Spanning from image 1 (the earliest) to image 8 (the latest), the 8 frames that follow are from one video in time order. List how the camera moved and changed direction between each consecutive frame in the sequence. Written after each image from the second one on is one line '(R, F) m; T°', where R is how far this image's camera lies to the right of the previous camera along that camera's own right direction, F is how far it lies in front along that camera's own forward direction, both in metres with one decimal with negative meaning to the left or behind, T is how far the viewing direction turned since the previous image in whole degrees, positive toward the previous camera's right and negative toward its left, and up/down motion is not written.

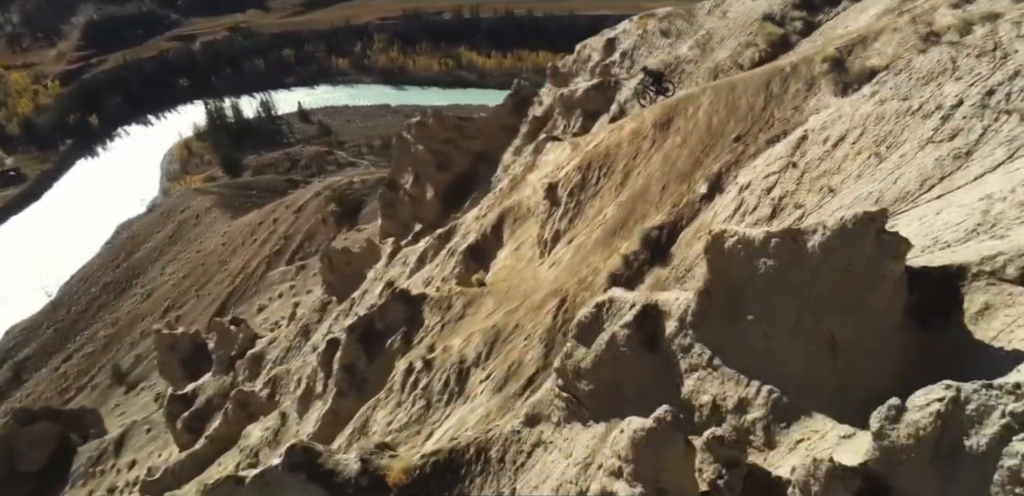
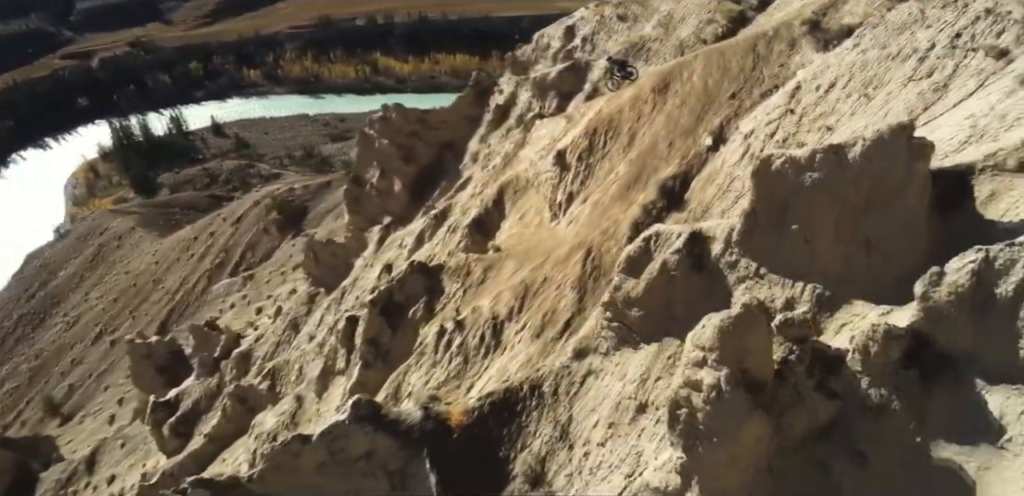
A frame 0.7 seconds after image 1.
(-1.2, -0.8) m; +6°
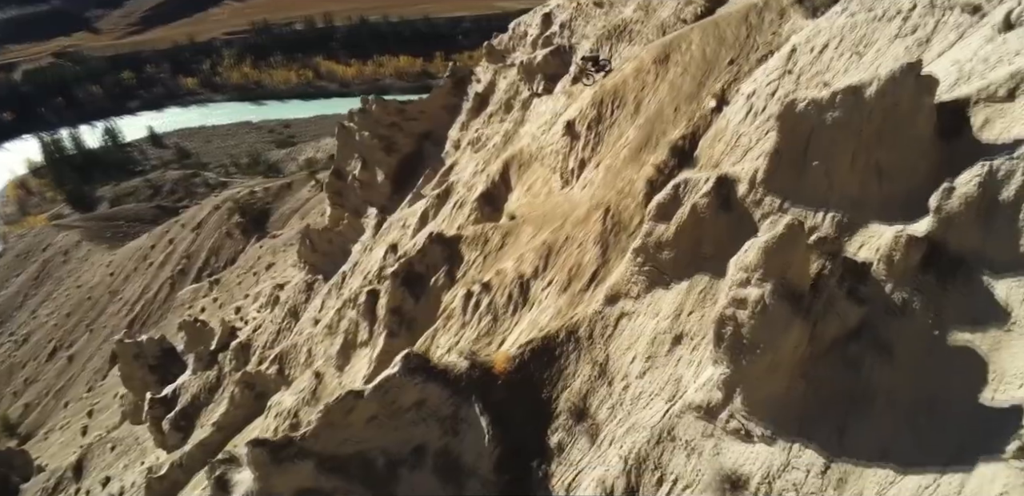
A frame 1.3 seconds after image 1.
(-1.0, -0.7) m; +4°
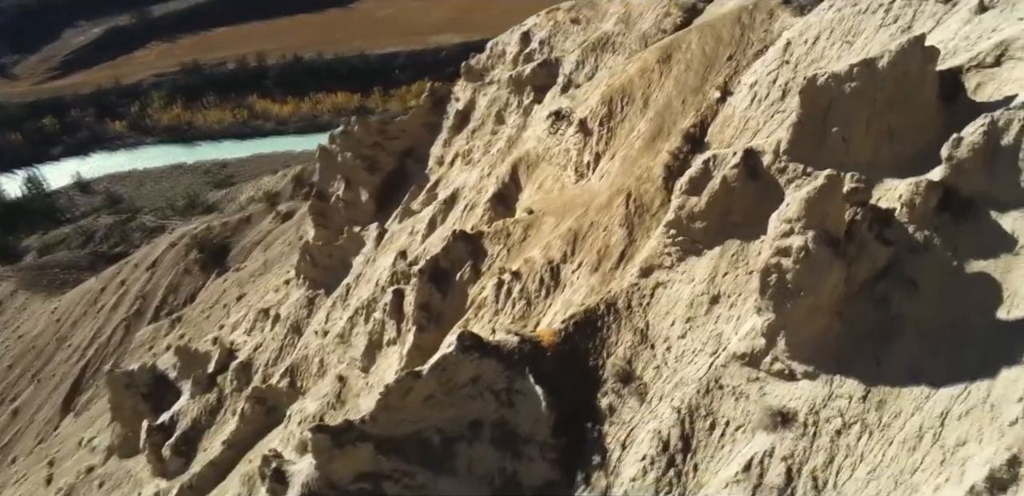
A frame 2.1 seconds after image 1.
(-1.3, -0.7) m; +5°
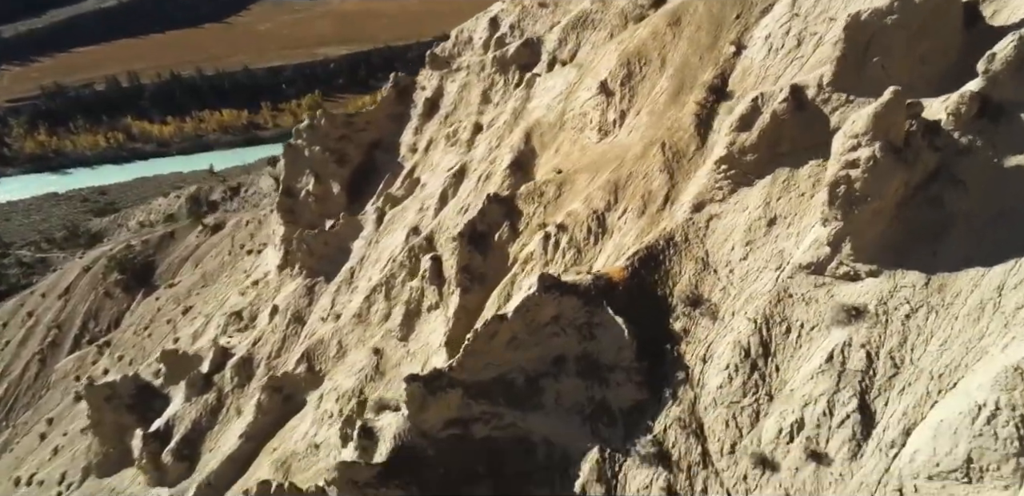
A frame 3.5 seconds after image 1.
(-2.5, -0.6) m; +8°
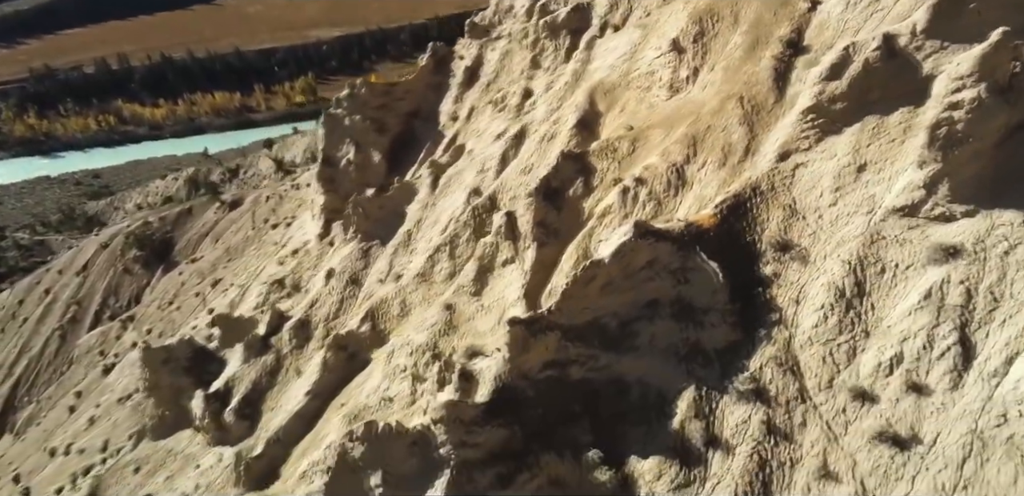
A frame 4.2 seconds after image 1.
(-1.5, -0.3) m; +1°
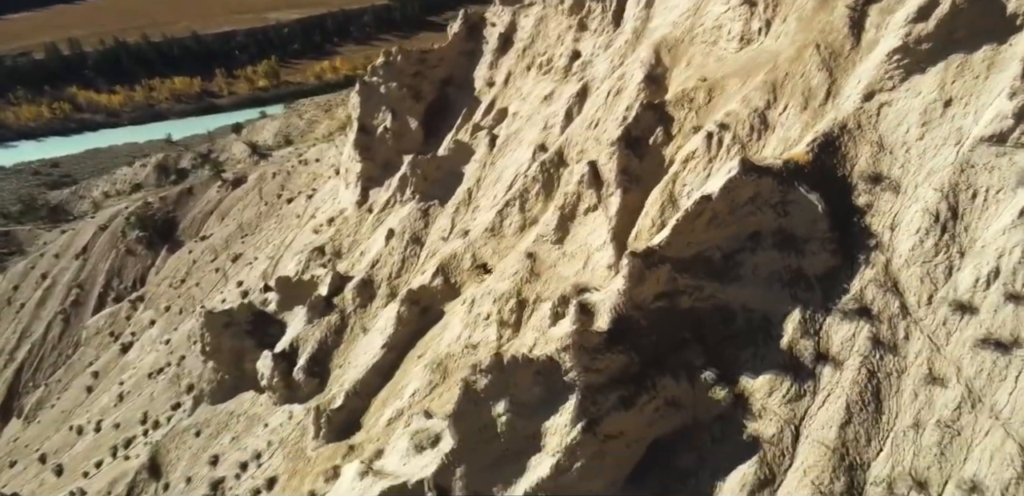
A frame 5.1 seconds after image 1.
(-2.3, -0.6) m; +3°
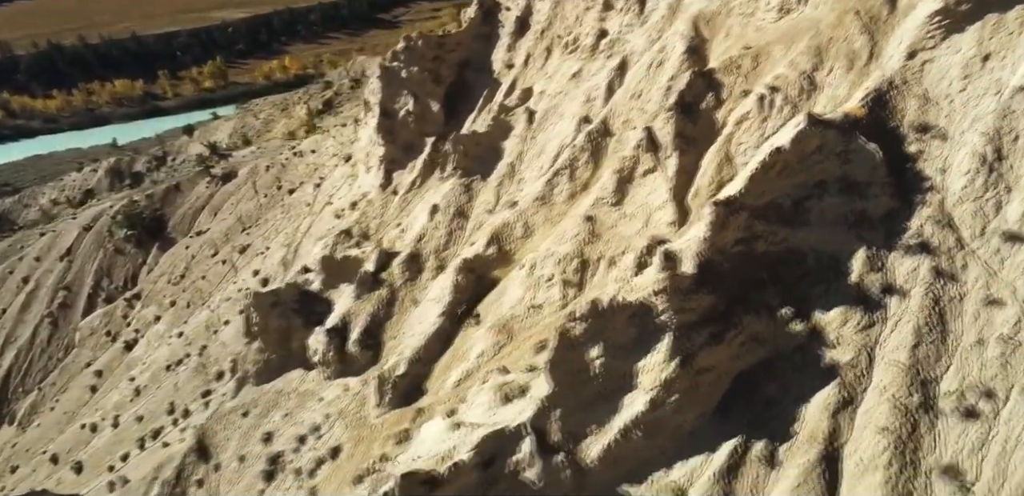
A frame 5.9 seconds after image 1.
(-2.4, -0.8) m; +4°
